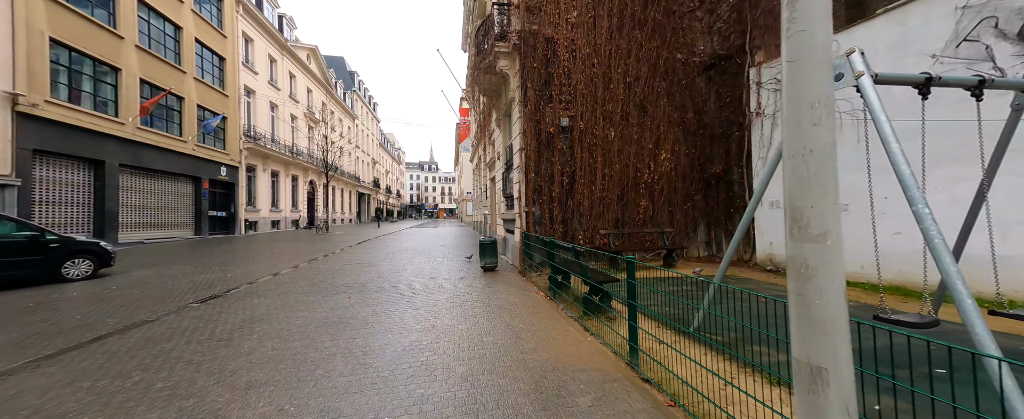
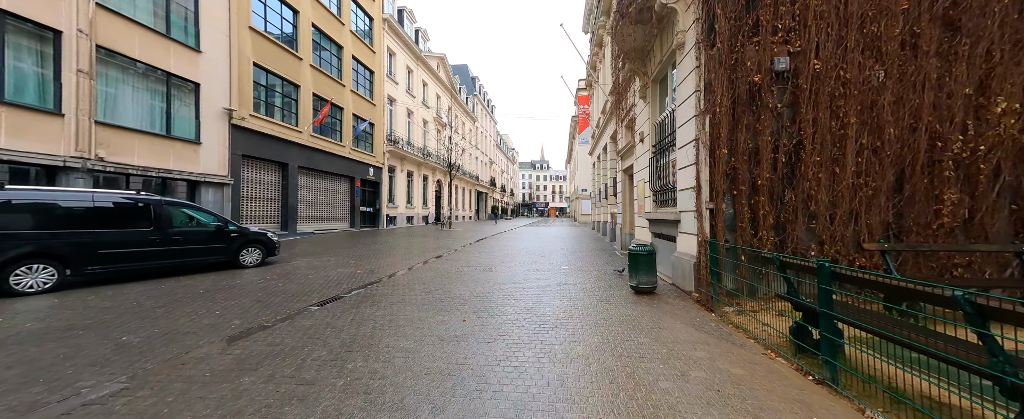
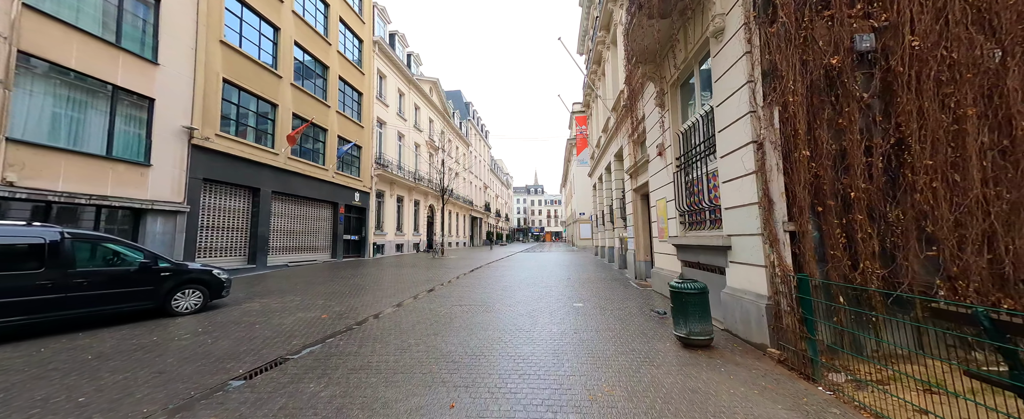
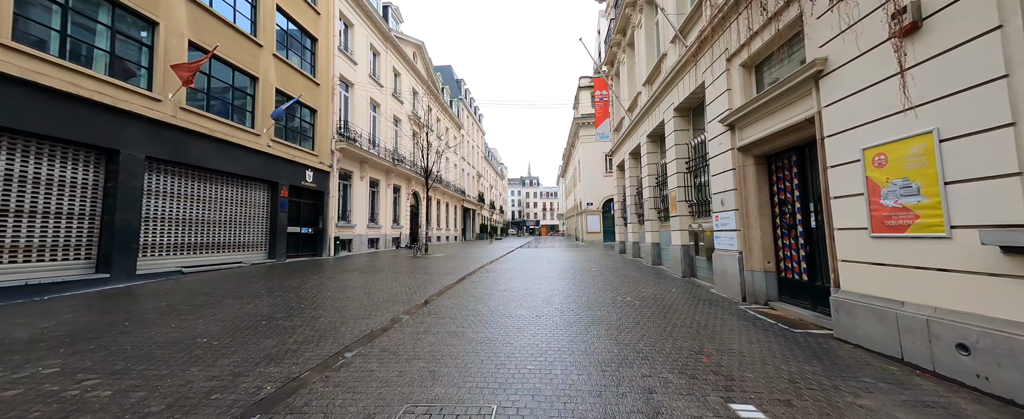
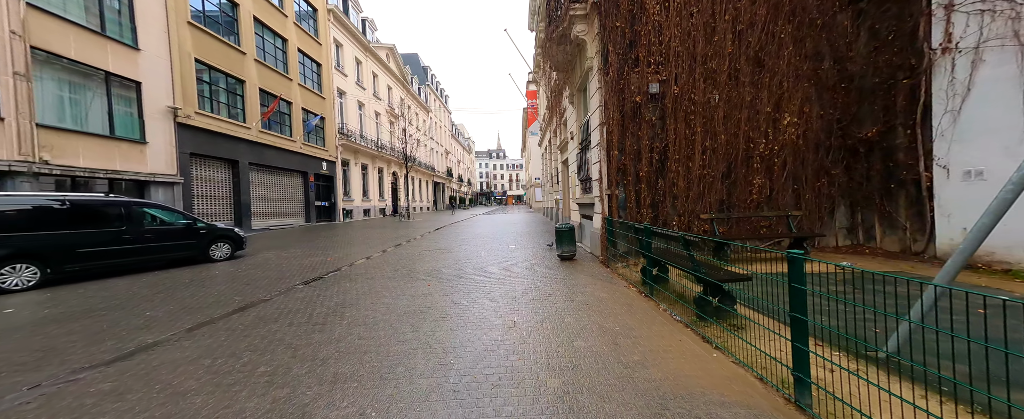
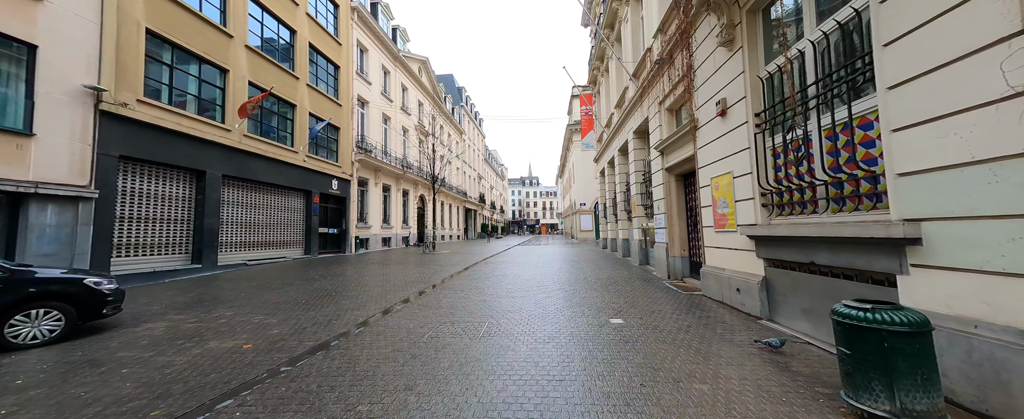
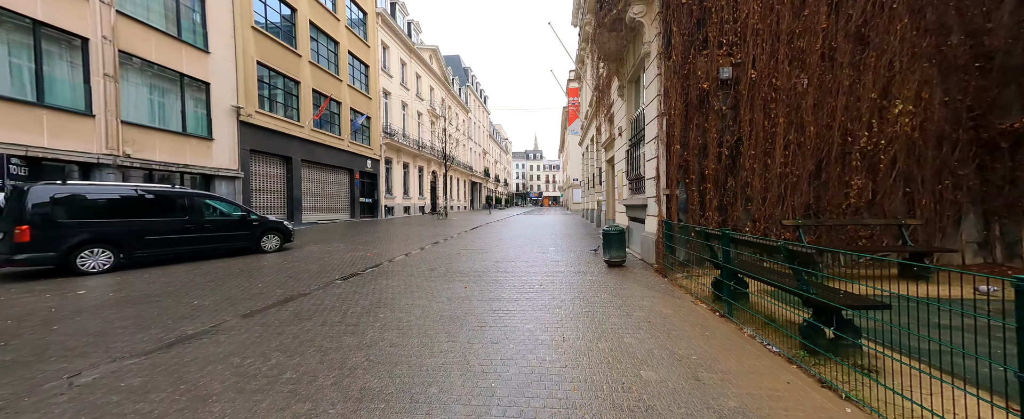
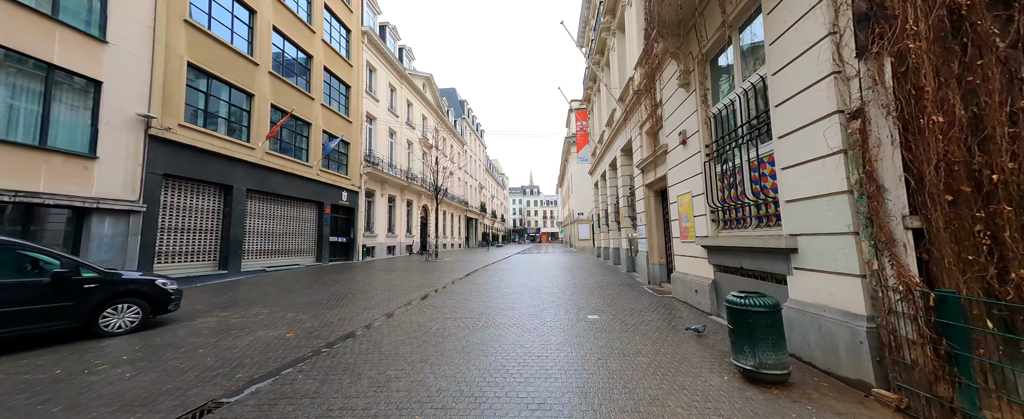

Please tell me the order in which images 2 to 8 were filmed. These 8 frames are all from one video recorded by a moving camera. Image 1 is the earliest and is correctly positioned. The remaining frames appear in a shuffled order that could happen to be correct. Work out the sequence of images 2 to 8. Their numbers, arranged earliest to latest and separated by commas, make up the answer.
5, 7, 2, 3, 8, 6, 4
